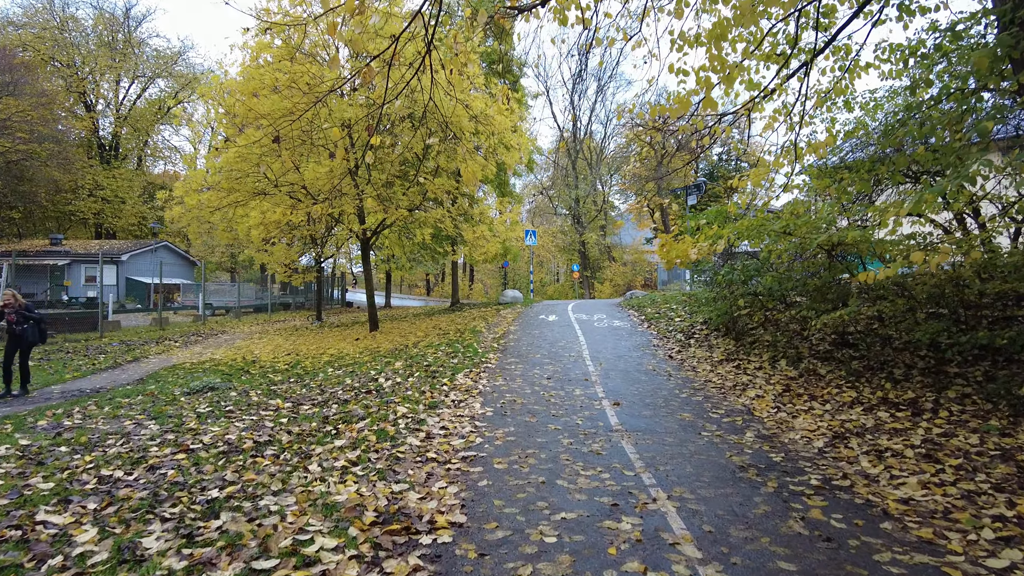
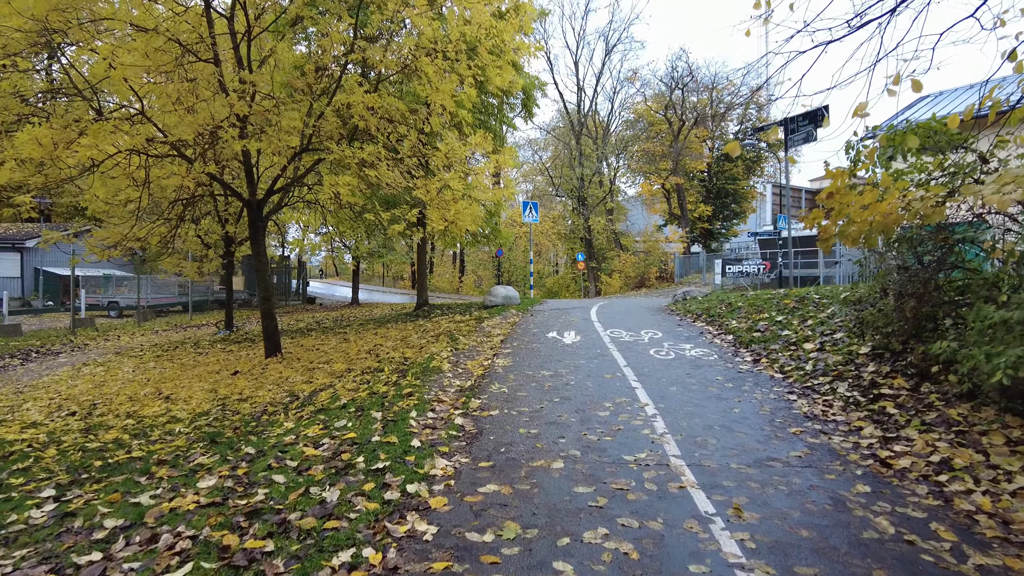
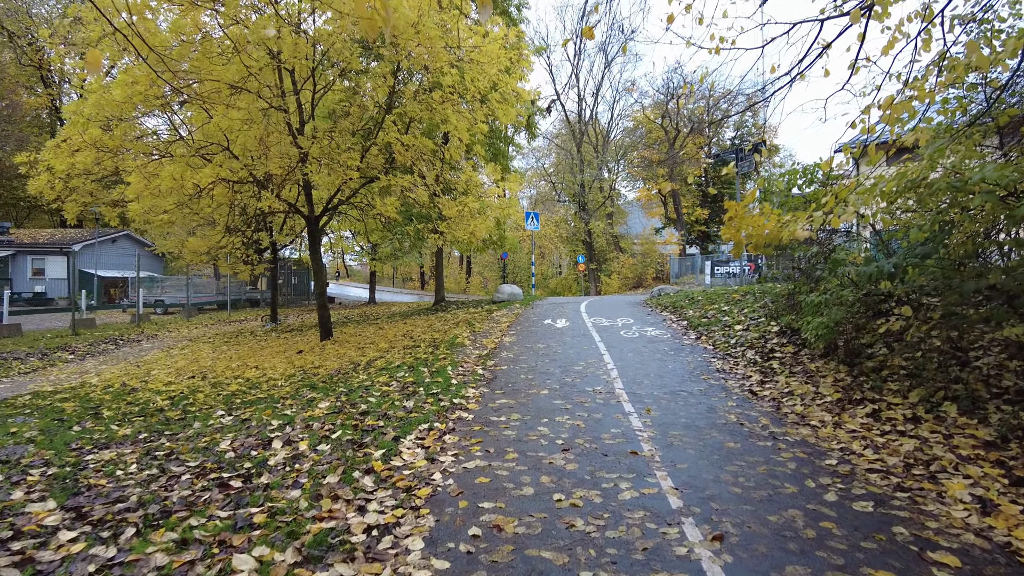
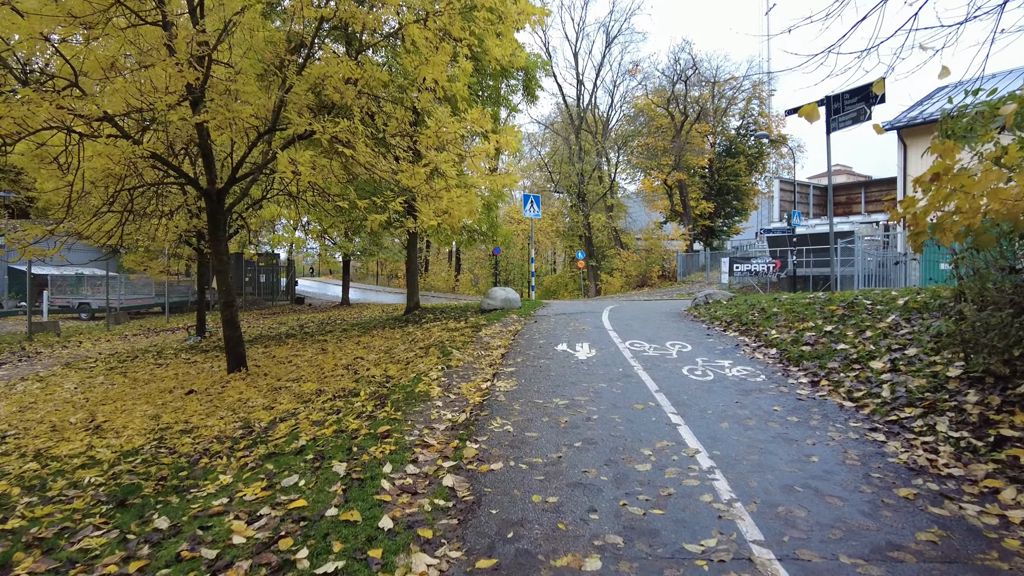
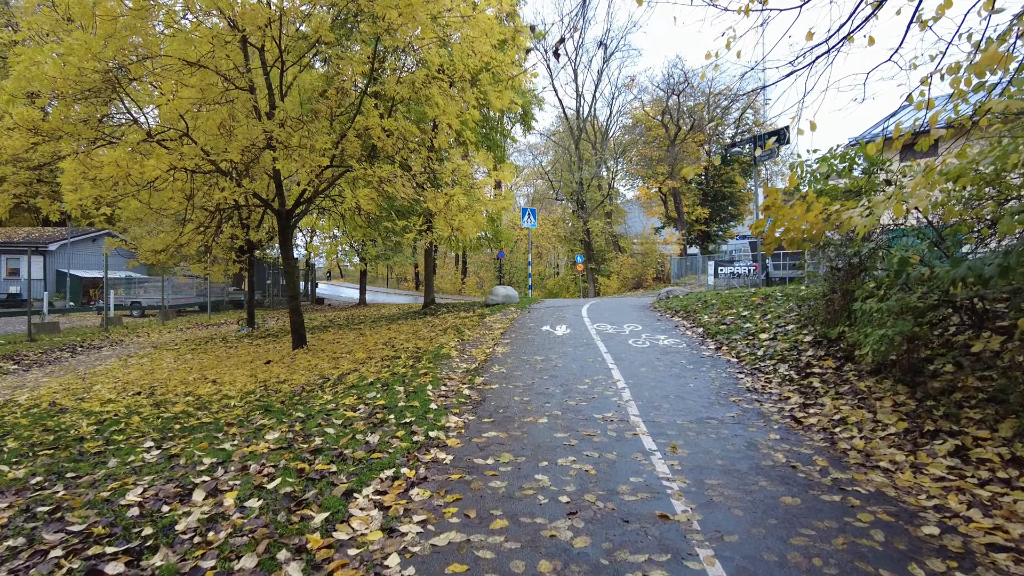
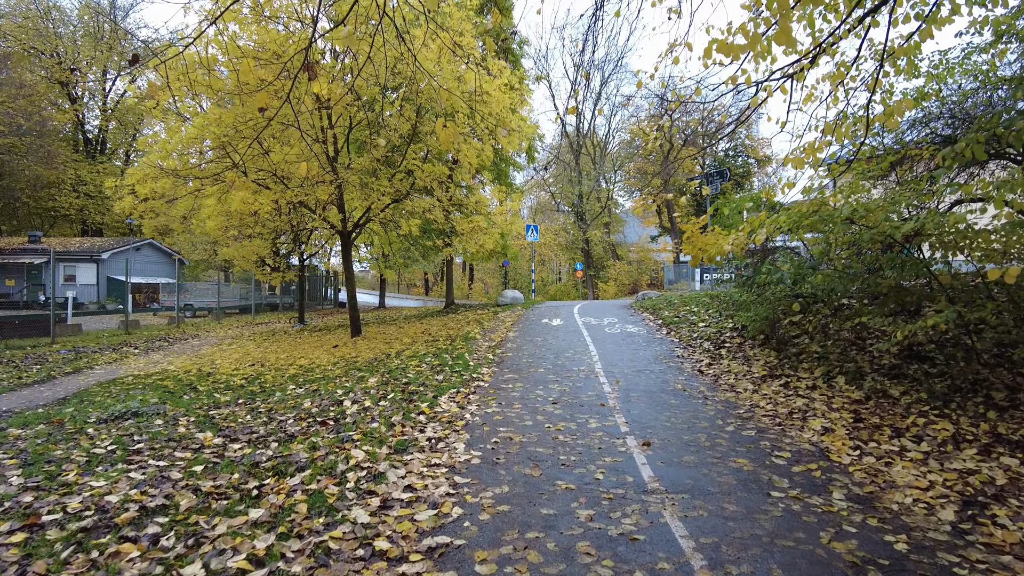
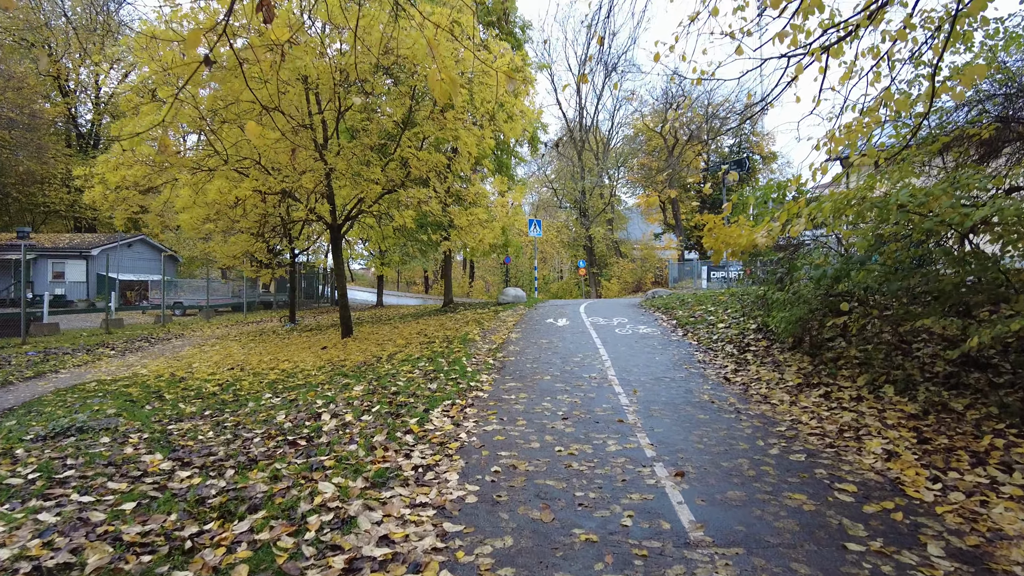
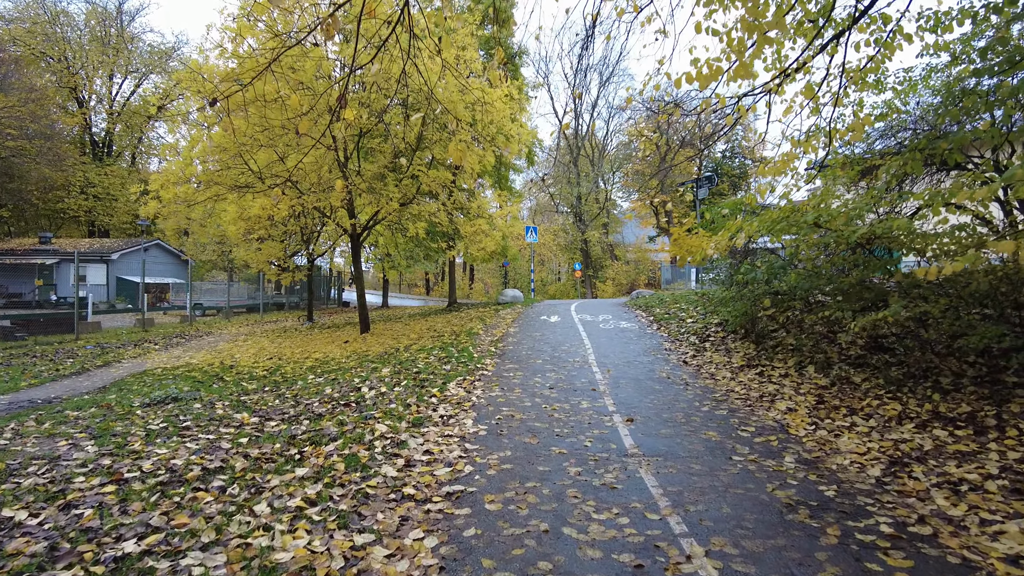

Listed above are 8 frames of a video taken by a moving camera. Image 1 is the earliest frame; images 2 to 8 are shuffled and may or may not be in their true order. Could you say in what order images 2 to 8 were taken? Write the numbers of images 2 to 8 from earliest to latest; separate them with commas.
8, 6, 7, 3, 5, 2, 4
